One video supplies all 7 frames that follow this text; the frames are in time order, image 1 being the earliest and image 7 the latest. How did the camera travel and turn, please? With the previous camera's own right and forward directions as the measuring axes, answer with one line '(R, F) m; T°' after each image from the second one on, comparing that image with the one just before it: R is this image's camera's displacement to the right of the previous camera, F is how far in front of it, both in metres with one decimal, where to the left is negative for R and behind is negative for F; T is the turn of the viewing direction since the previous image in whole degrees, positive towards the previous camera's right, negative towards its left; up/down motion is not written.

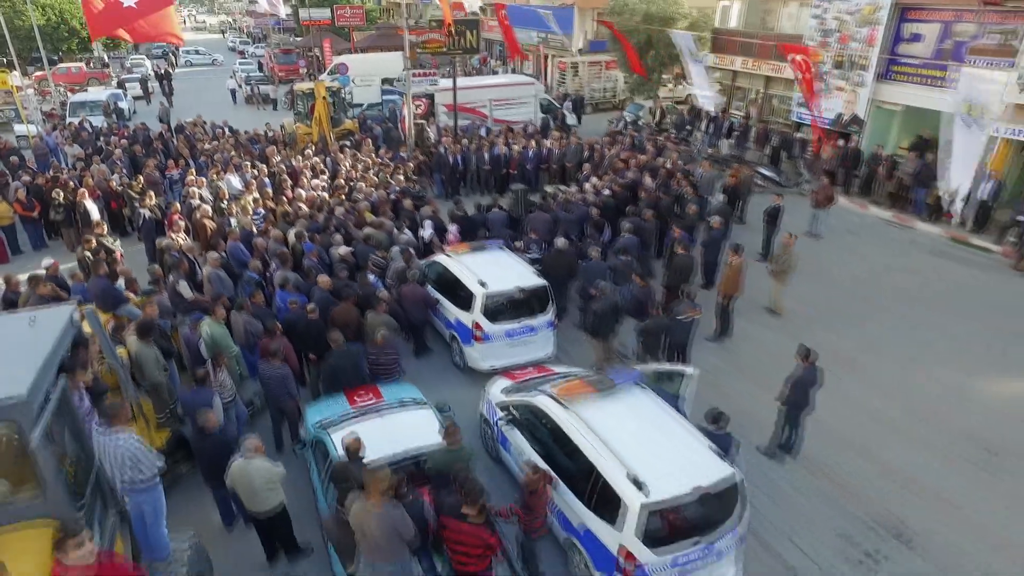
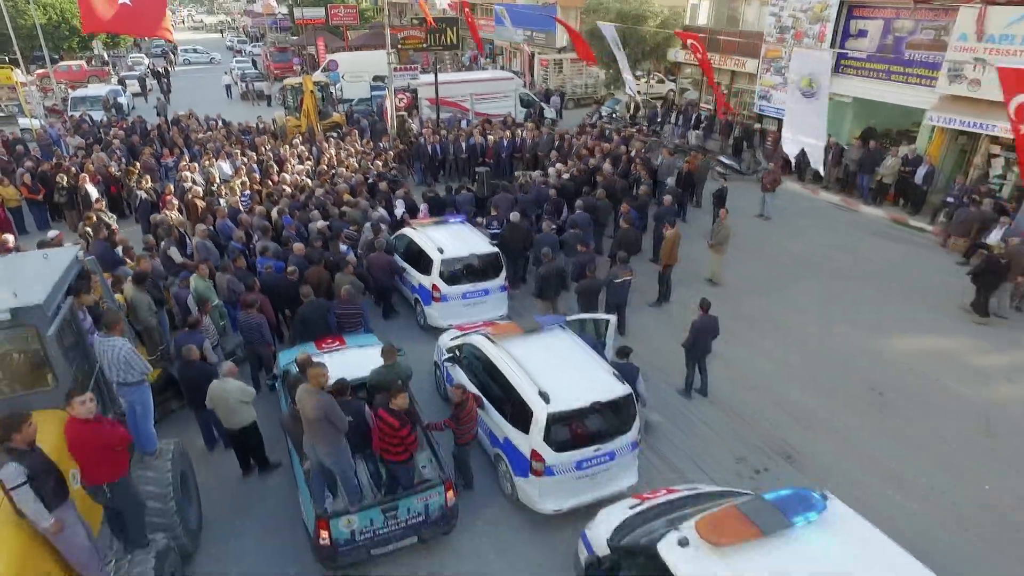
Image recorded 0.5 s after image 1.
(+0.6, -1.0) m; 0°
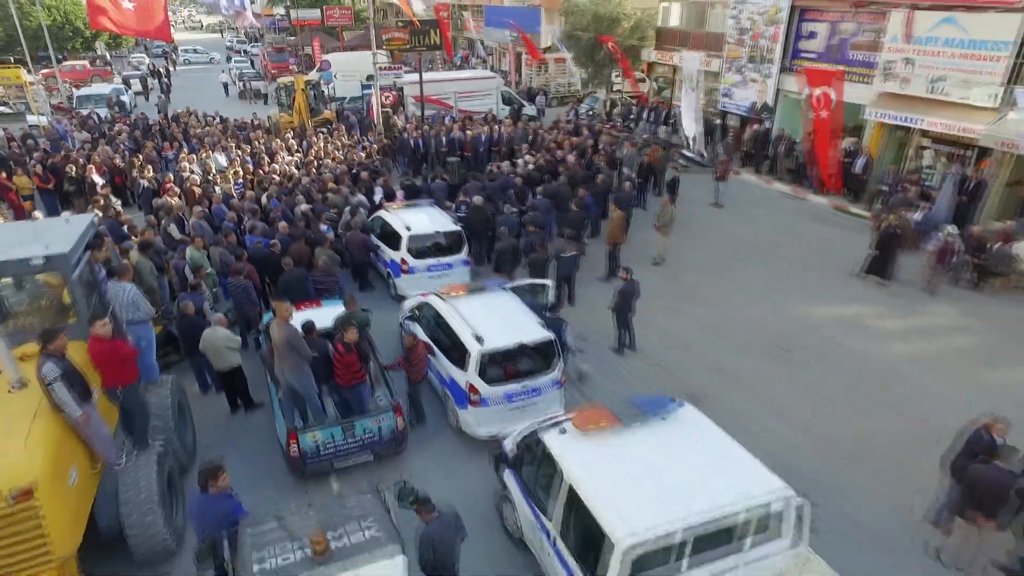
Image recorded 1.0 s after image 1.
(+0.6, -1.2) m; 0°
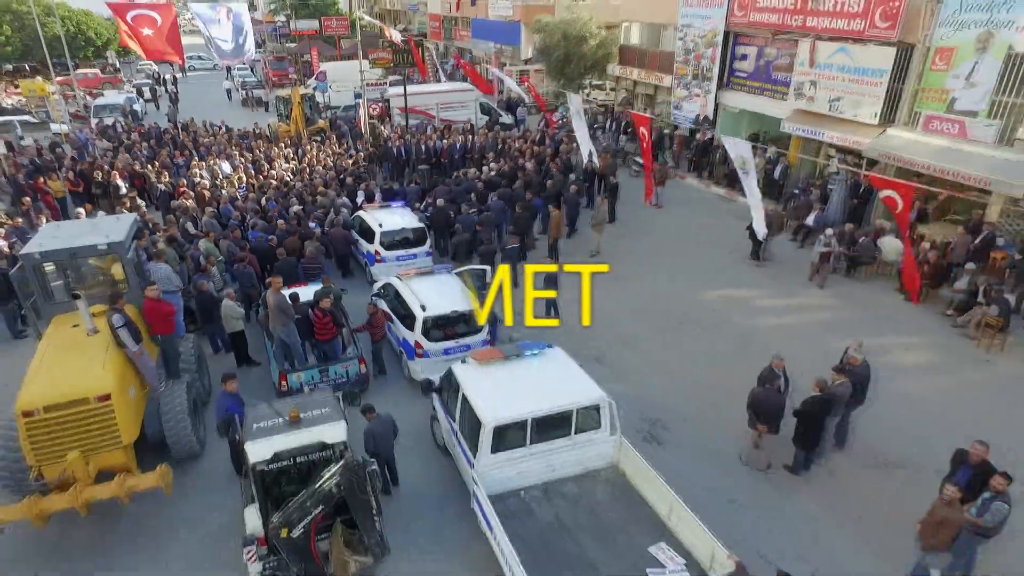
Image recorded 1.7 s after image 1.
(+0.9, -2.3) m; 0°
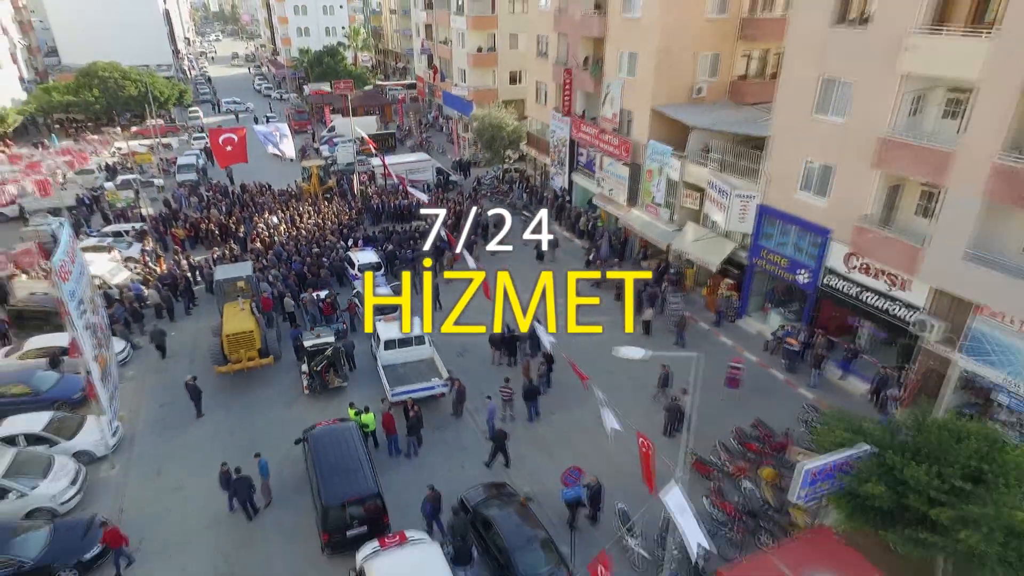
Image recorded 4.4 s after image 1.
(+3.5, -12.2) m; -1°
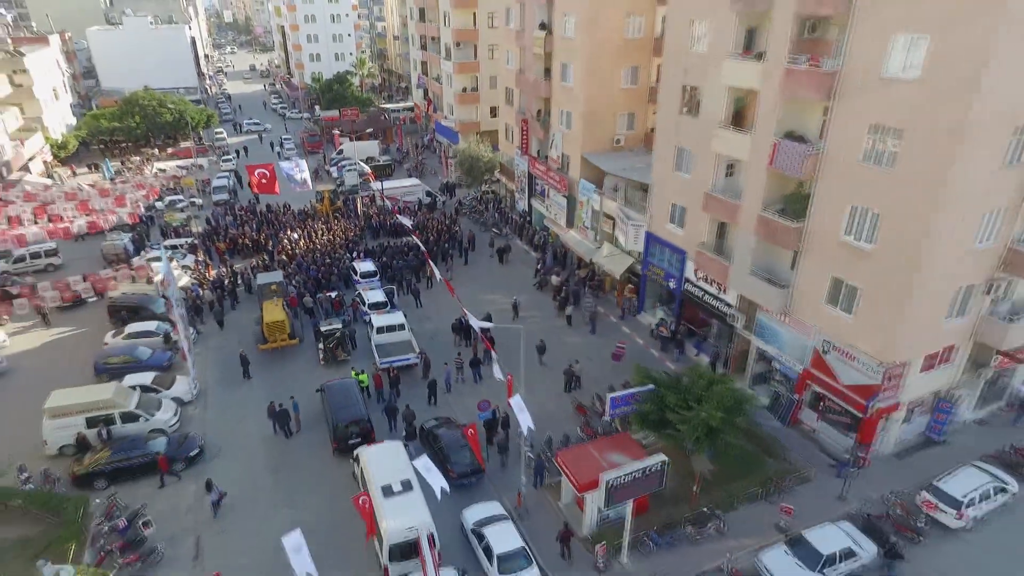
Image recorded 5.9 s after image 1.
(+2.1, -7.9) m; -1°
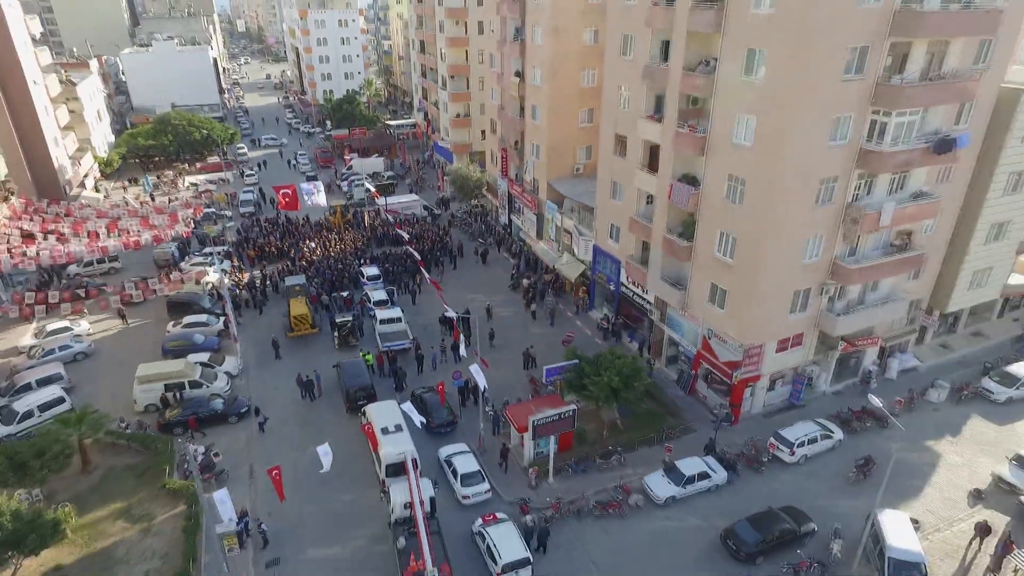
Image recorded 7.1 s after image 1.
(+1.6, -7.3) m; -1°
